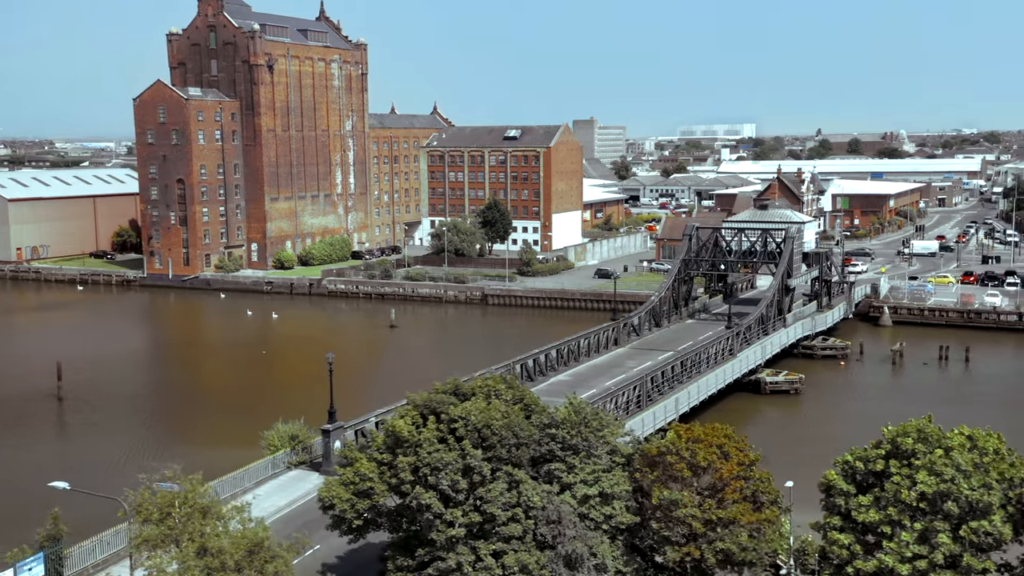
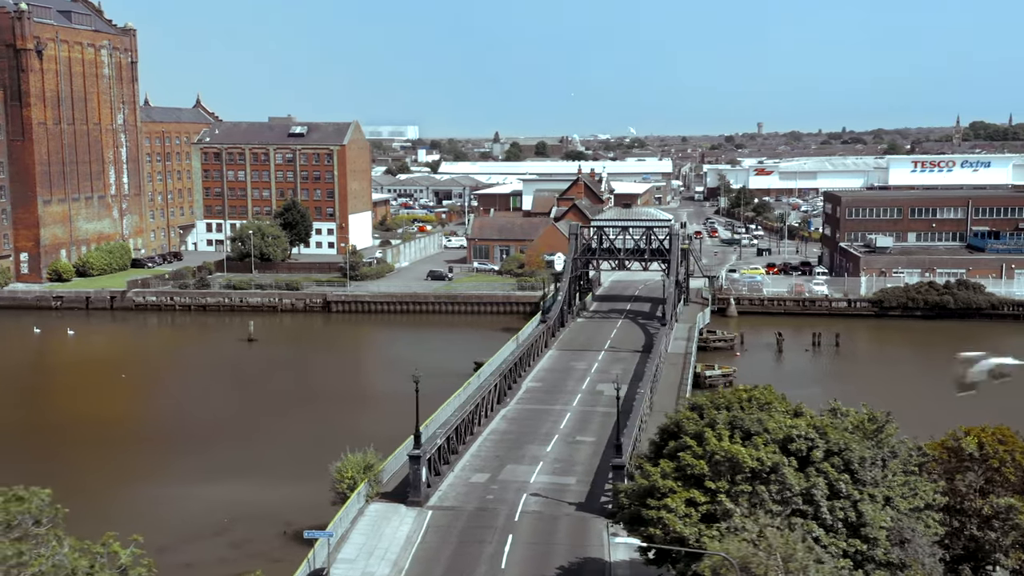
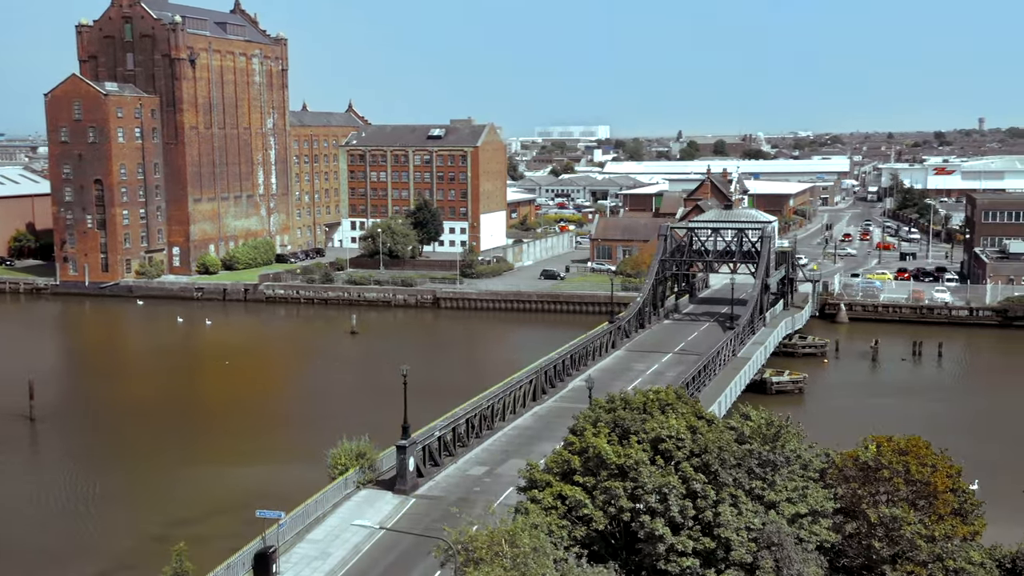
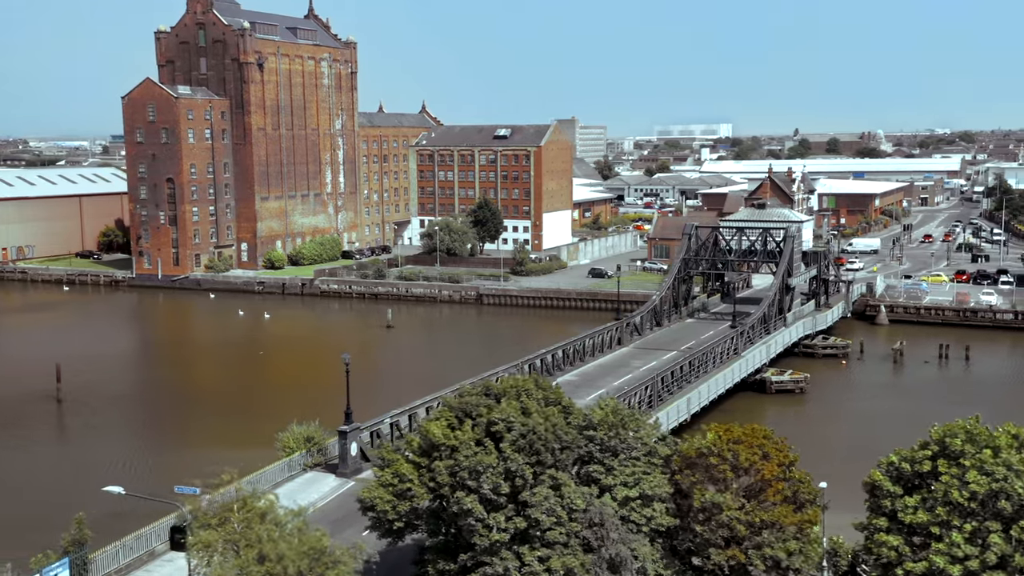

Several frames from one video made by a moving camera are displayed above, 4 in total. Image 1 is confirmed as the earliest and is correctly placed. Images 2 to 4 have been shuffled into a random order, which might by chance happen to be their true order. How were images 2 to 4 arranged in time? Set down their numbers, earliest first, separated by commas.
4, 3, 2
